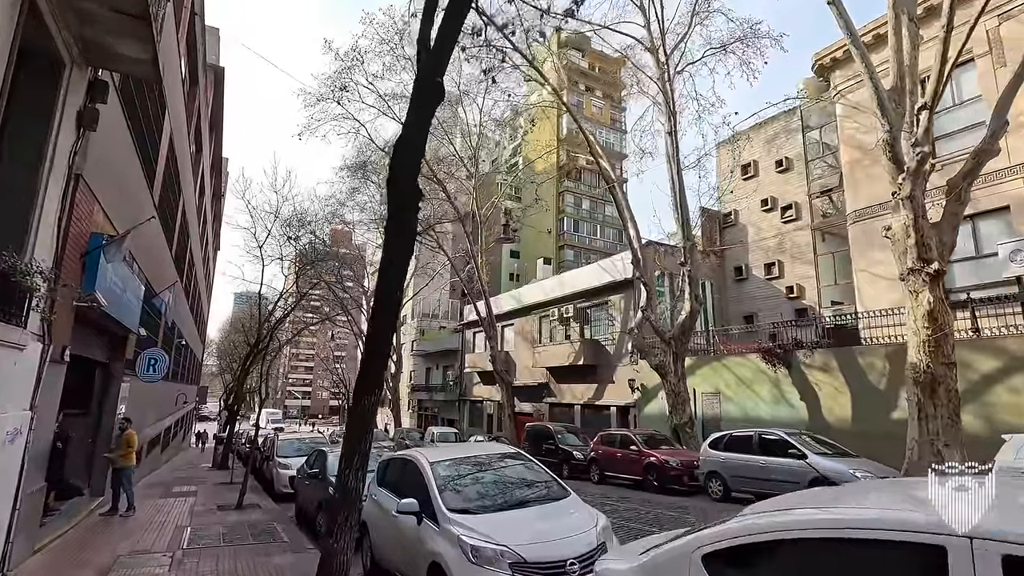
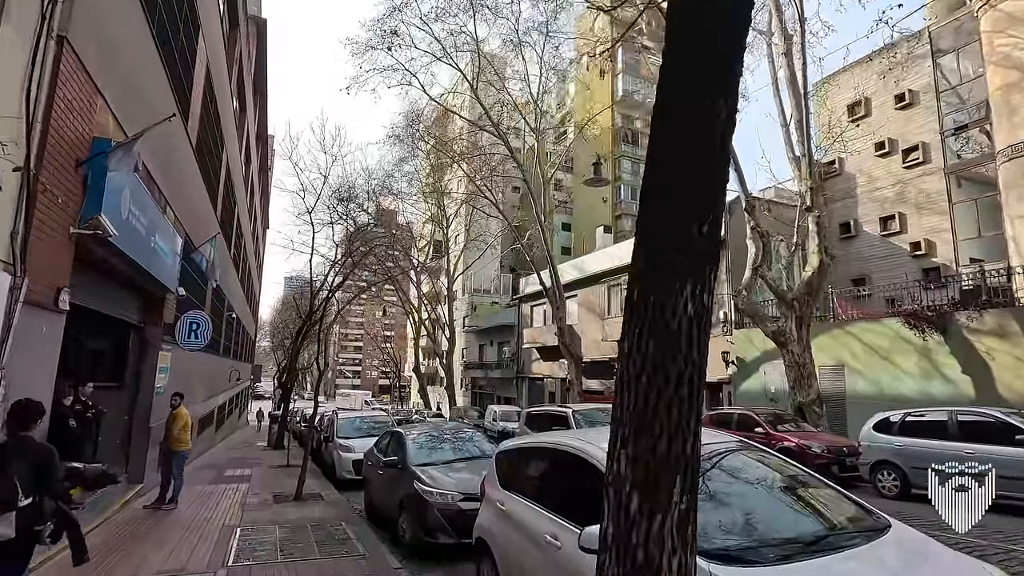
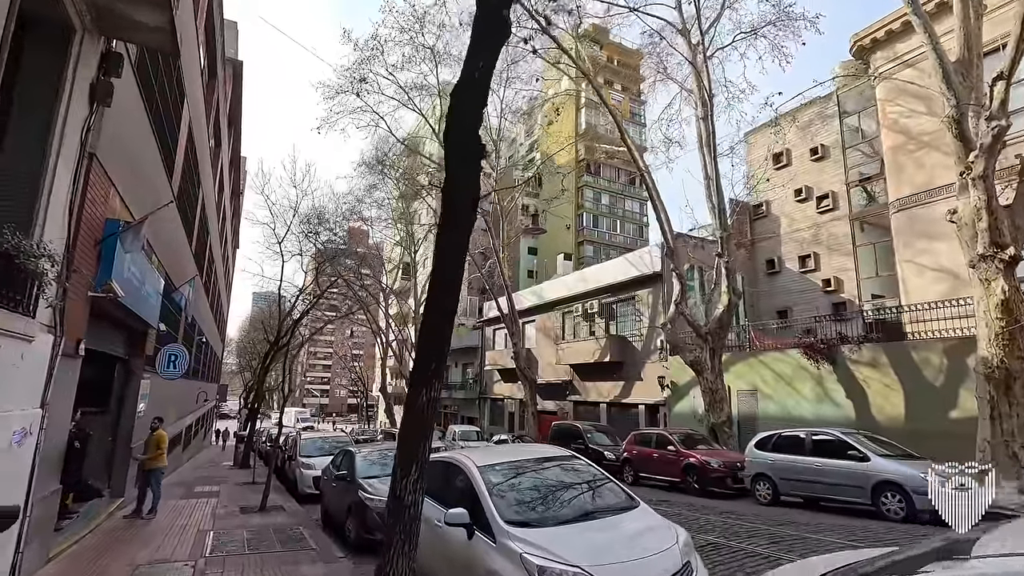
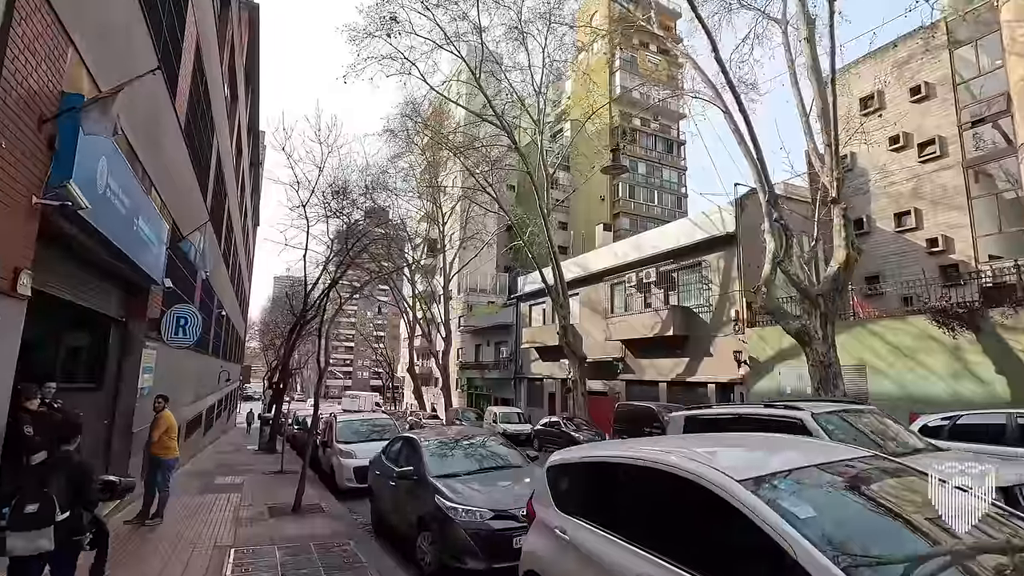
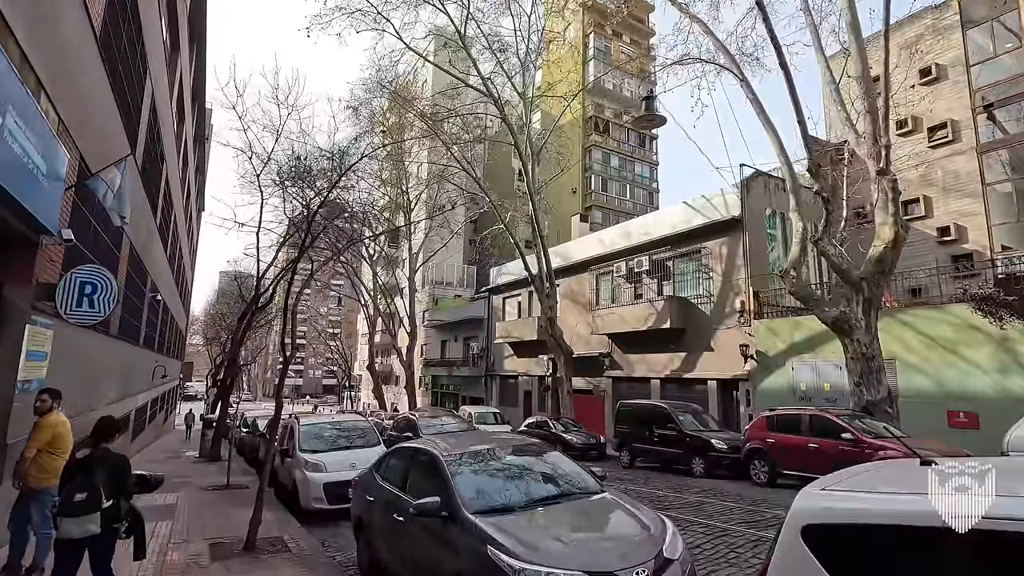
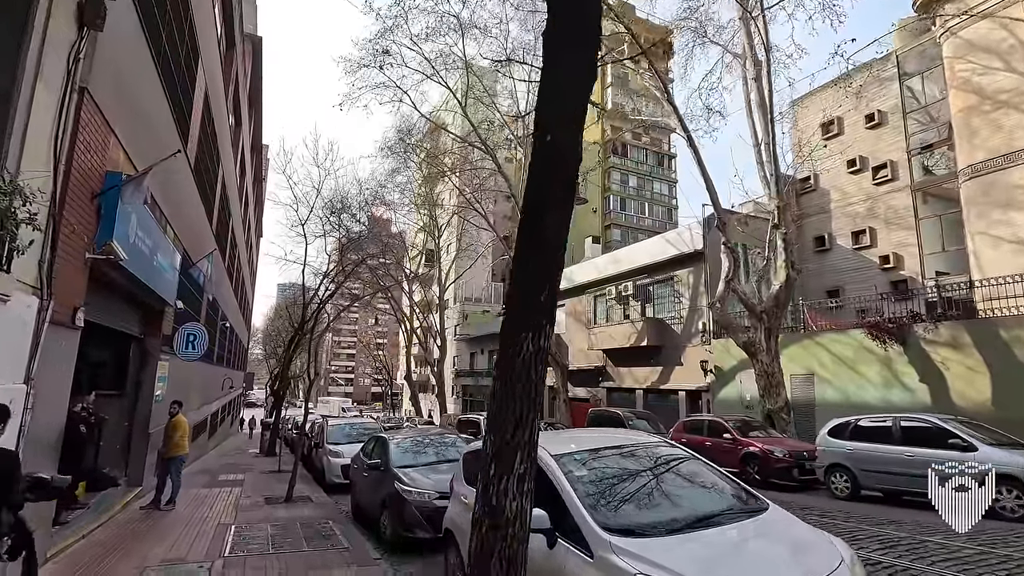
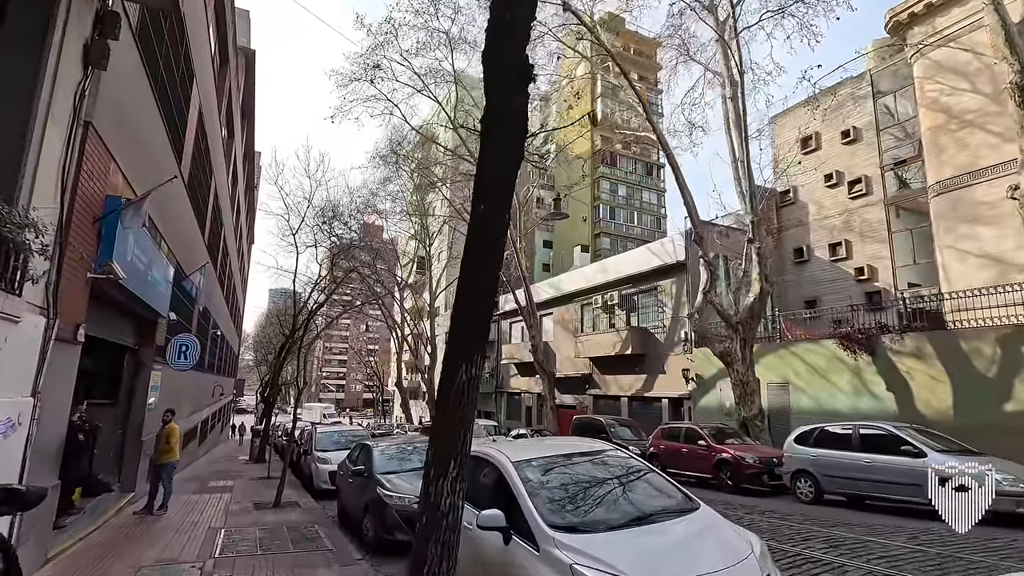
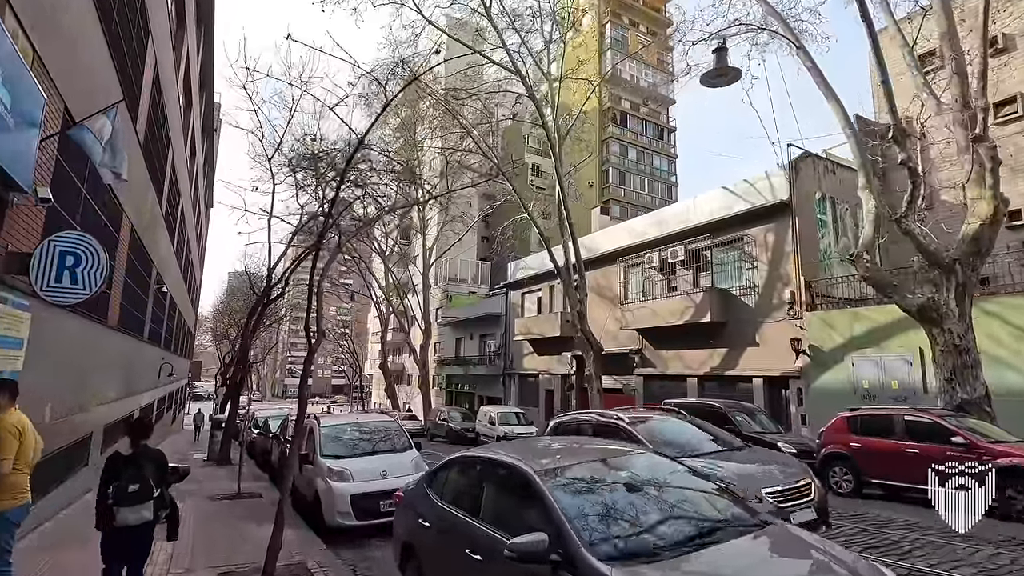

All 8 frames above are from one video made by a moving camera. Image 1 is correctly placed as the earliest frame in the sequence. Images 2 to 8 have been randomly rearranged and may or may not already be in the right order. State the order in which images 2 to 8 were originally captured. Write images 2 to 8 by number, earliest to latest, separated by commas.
3, 7, 6, 2, 4, 5, 8
